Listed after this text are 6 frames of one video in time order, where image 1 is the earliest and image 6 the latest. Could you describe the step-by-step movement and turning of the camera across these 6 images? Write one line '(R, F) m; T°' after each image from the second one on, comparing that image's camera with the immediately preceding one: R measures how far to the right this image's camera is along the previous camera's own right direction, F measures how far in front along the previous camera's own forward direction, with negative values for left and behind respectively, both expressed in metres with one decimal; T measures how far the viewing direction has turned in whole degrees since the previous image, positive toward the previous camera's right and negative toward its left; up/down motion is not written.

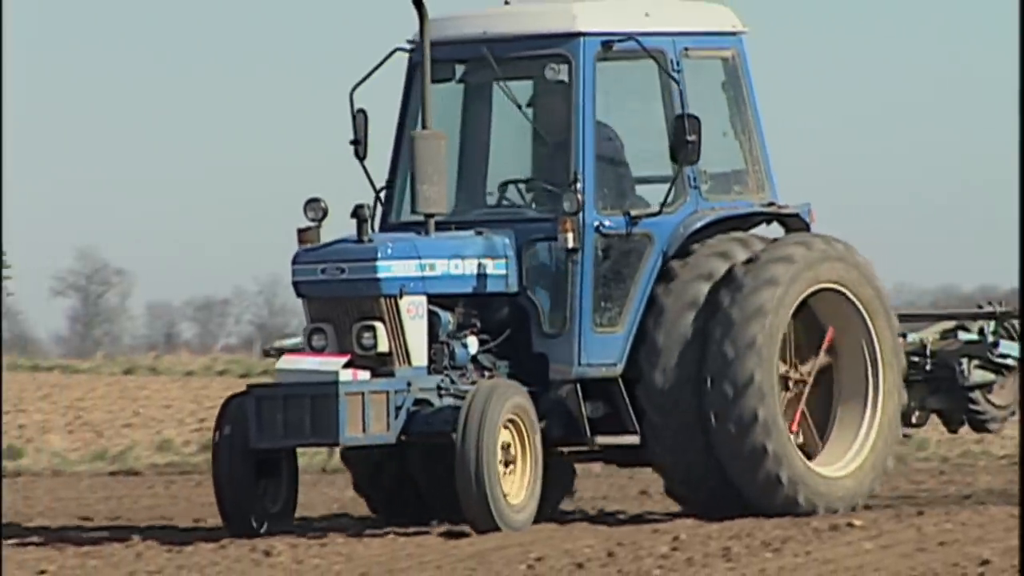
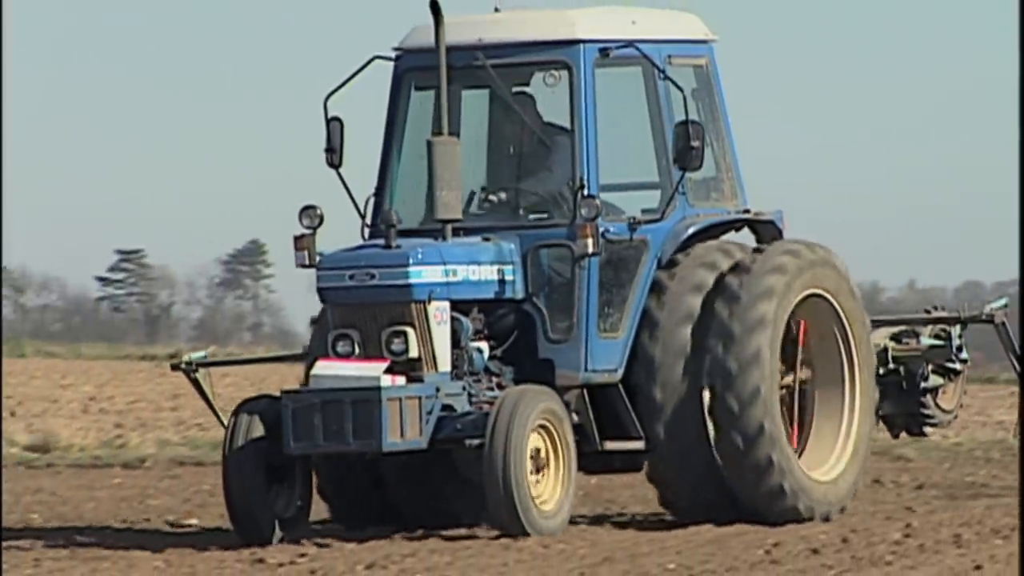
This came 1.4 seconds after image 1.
(-0.7, -0.3) m; +3°
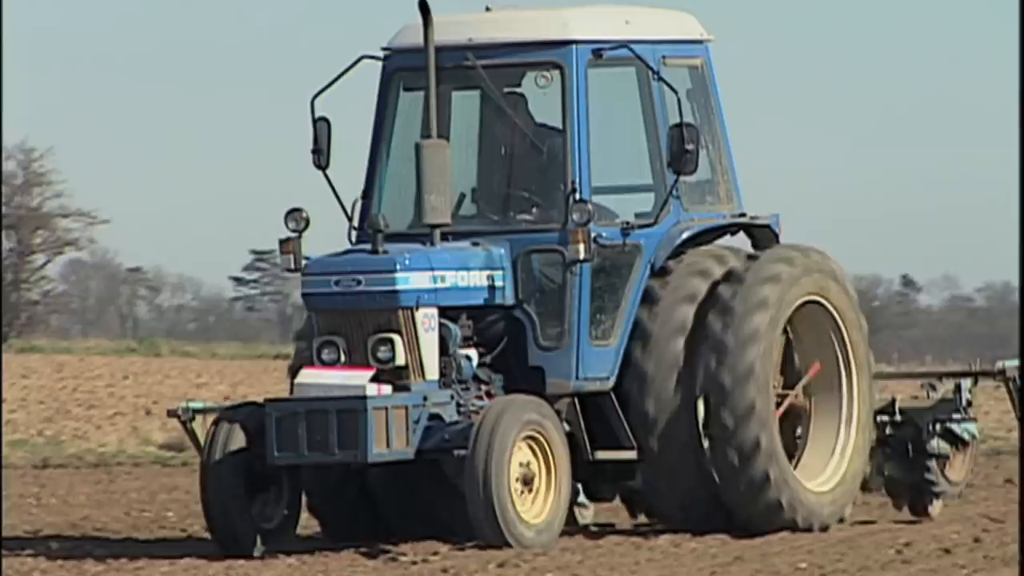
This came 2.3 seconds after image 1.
(+0.2, +0.2) m; -1°
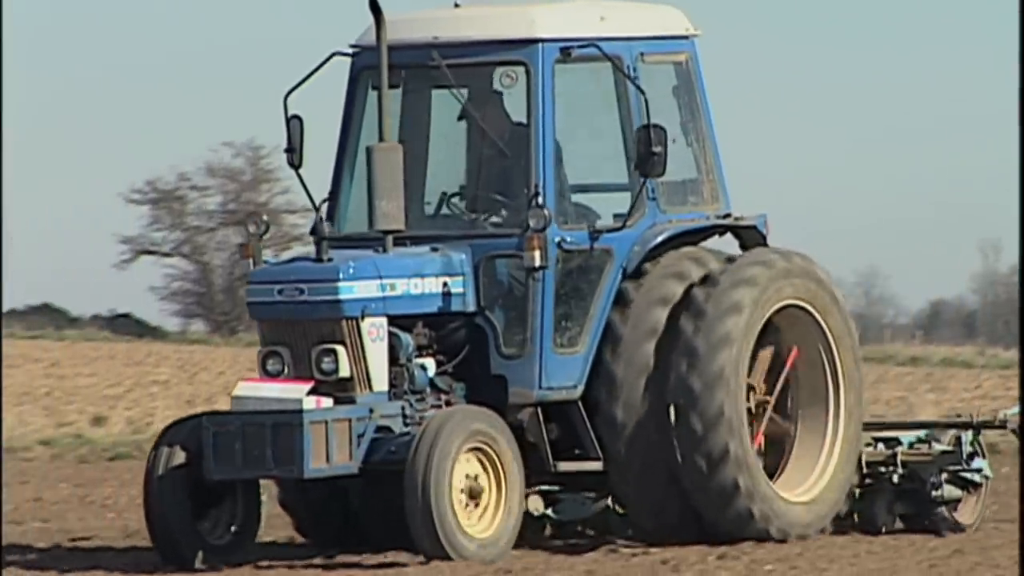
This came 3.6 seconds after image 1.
(+1.0, +0.4) m; -5°
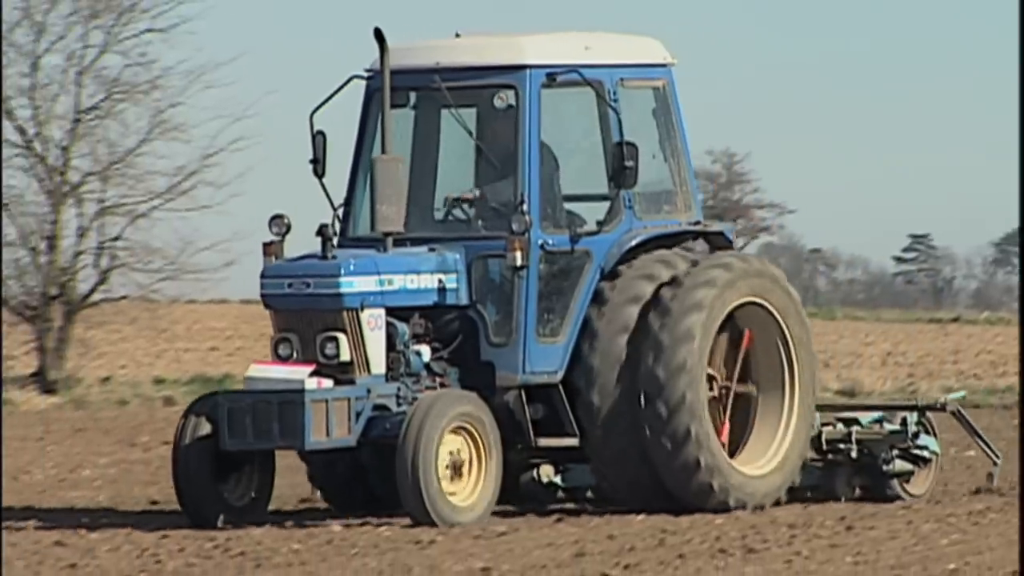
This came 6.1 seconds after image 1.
(+0.7, -1.3) m; -3°
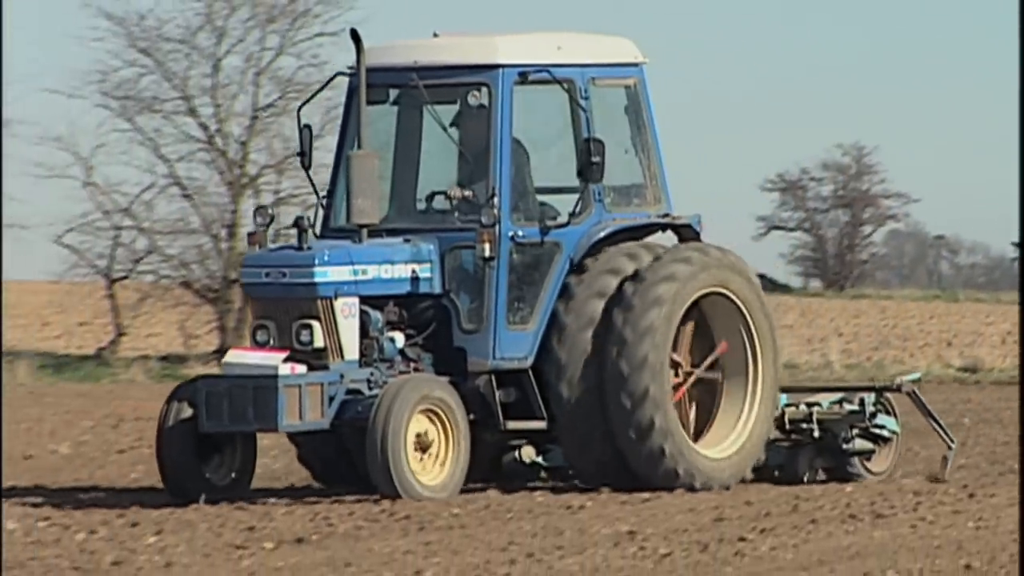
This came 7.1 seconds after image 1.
(+0.5, -0.5) m; -2°
